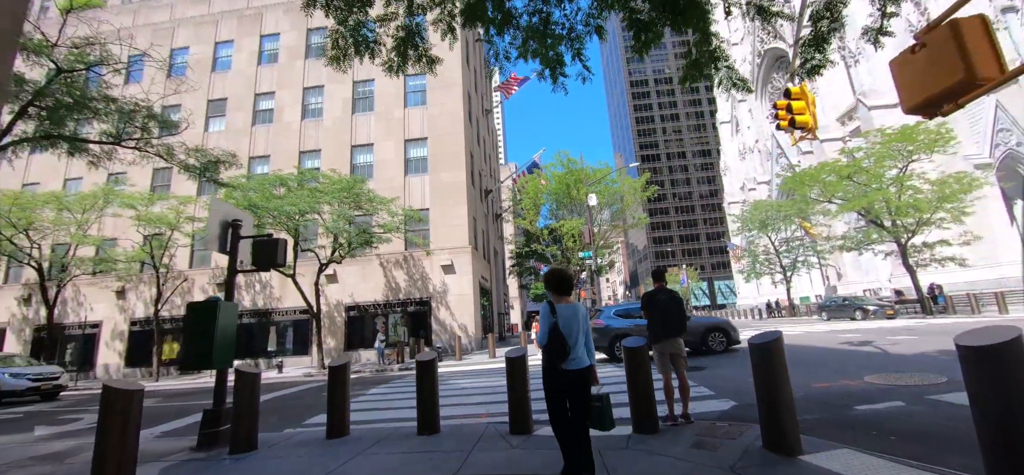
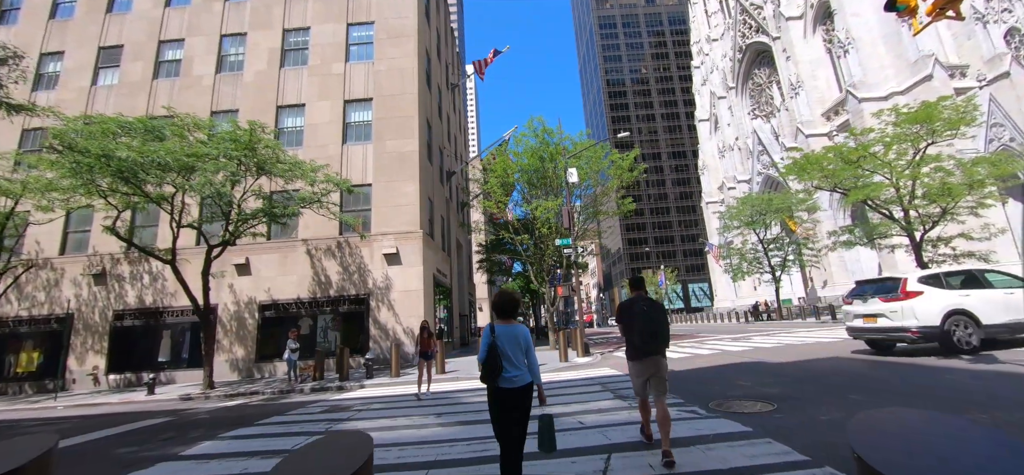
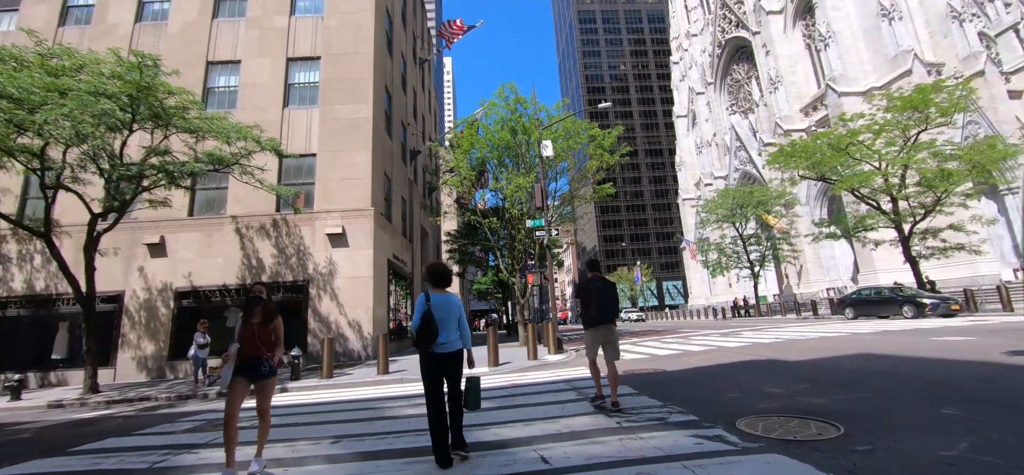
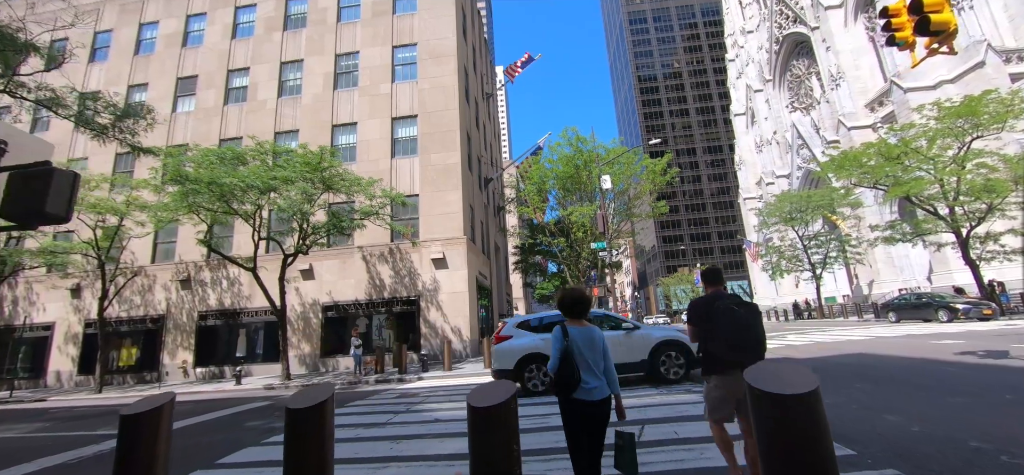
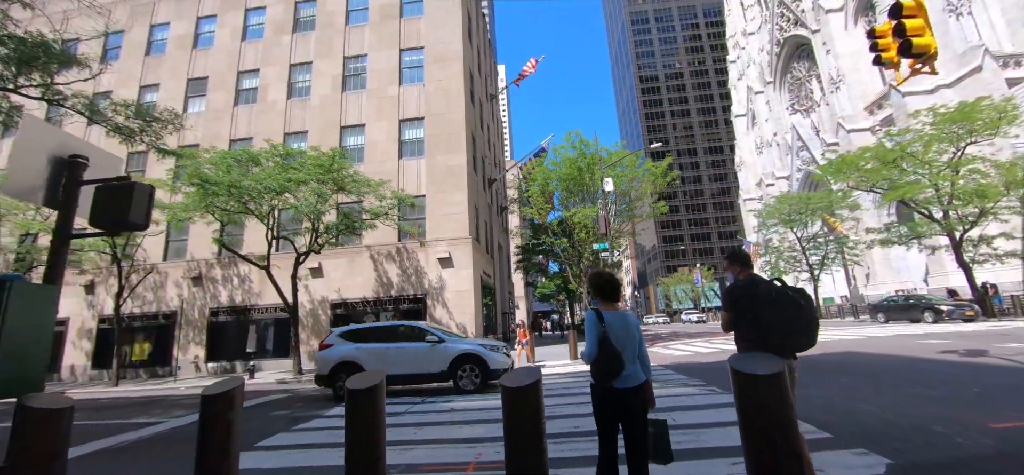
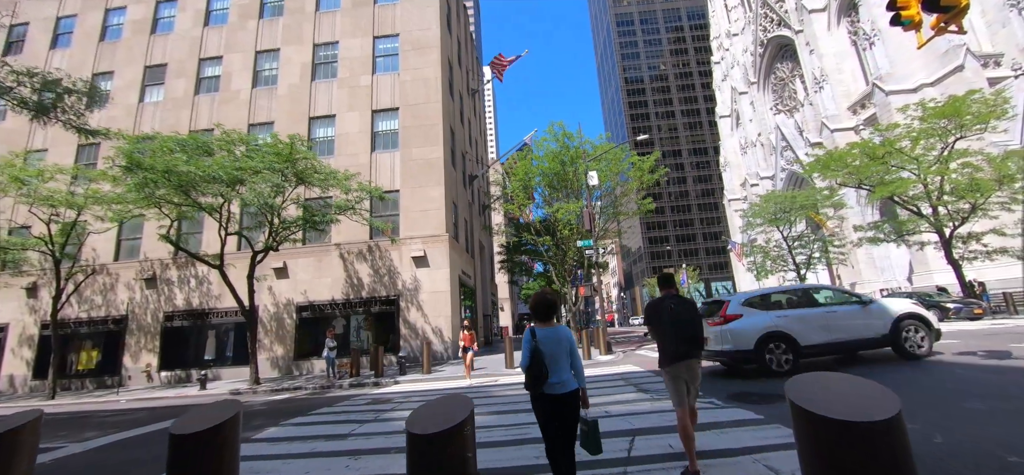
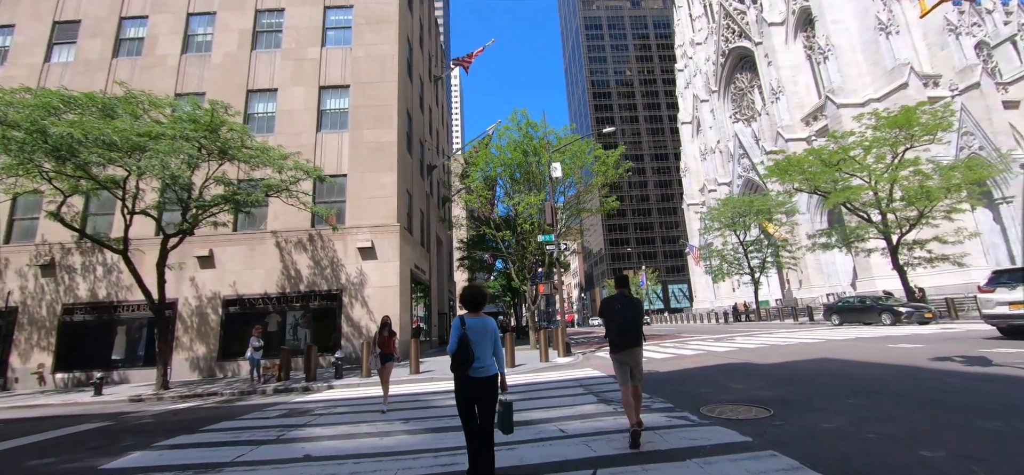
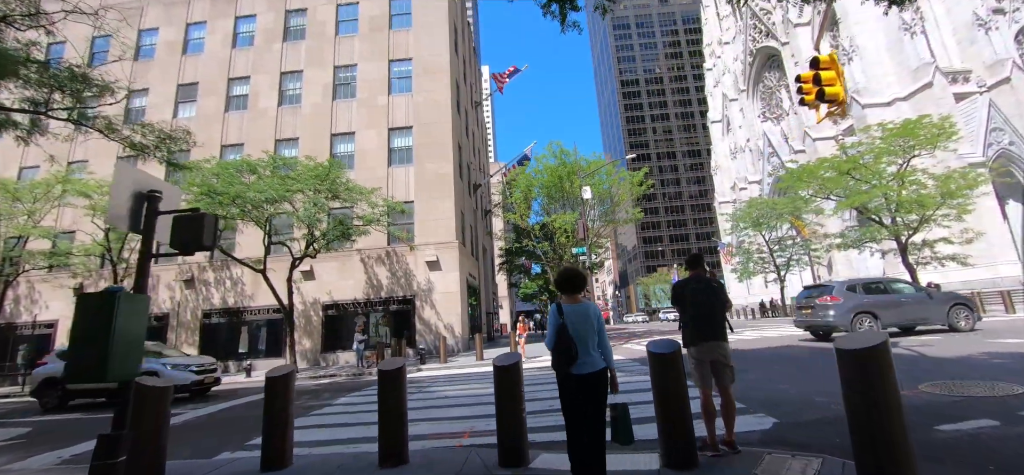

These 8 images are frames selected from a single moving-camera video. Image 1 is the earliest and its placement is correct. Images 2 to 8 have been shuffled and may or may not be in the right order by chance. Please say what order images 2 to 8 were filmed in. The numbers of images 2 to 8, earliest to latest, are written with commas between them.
8, 5, 4, 6, 2, 7, 3
